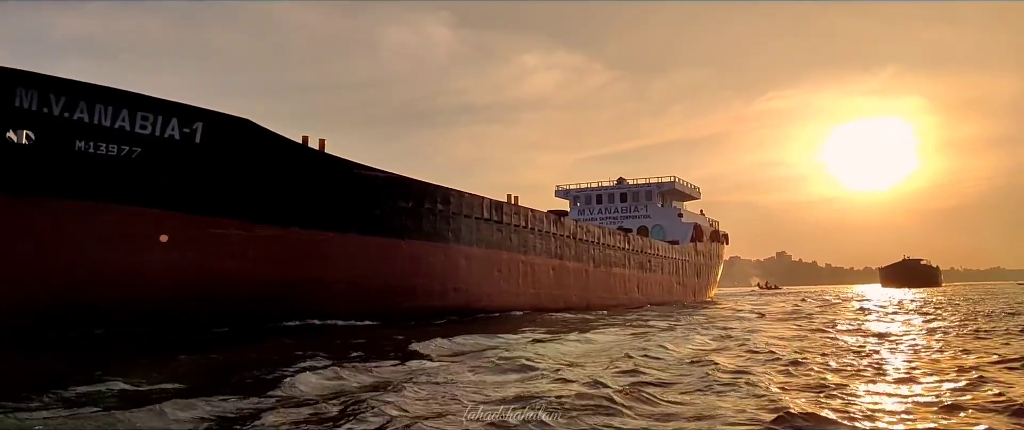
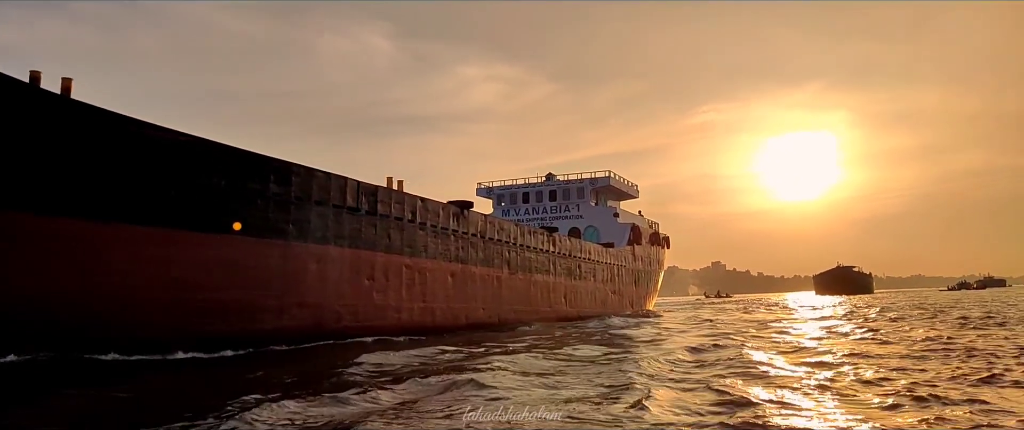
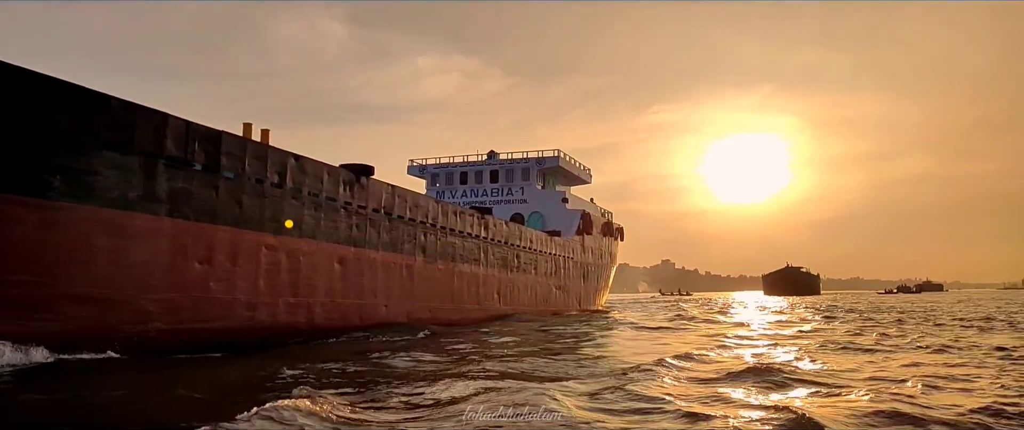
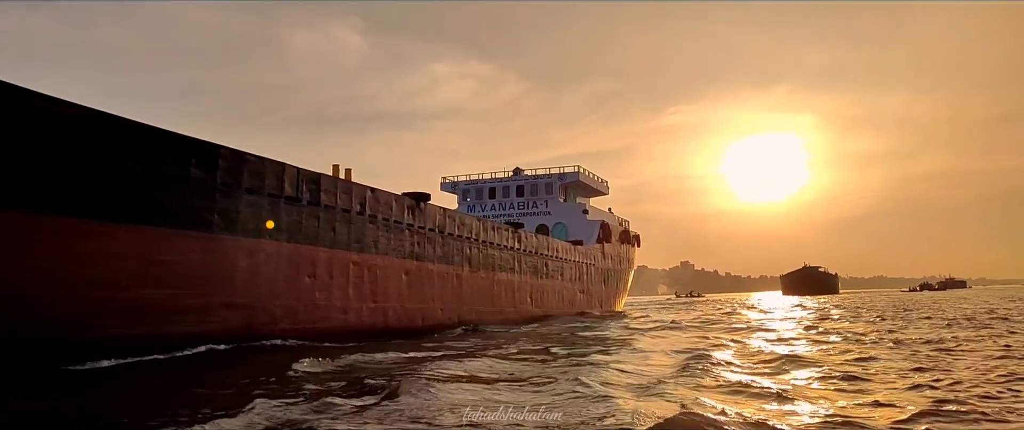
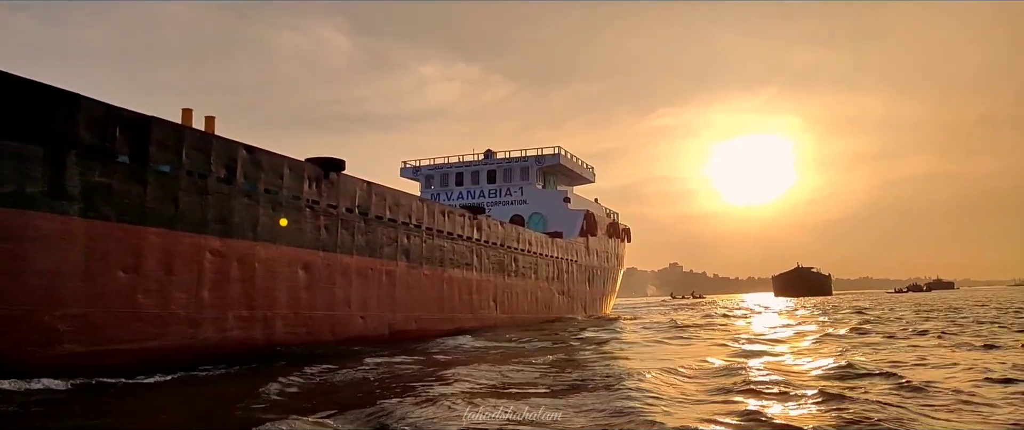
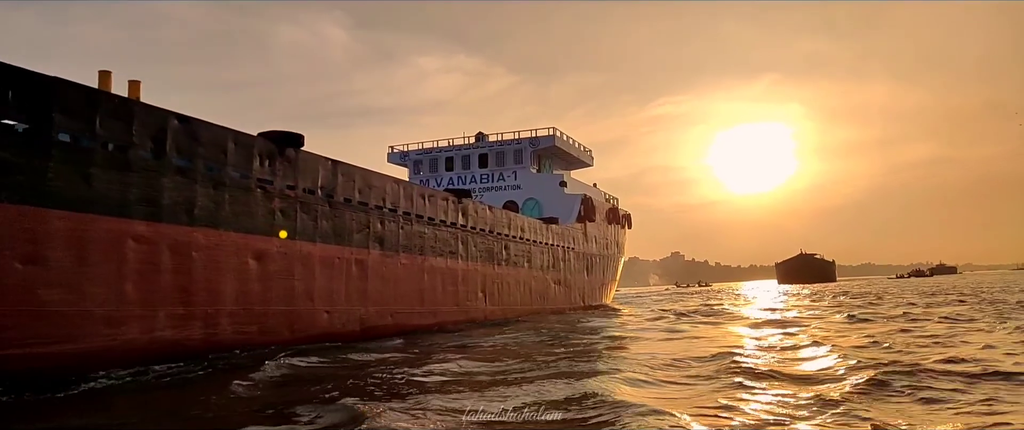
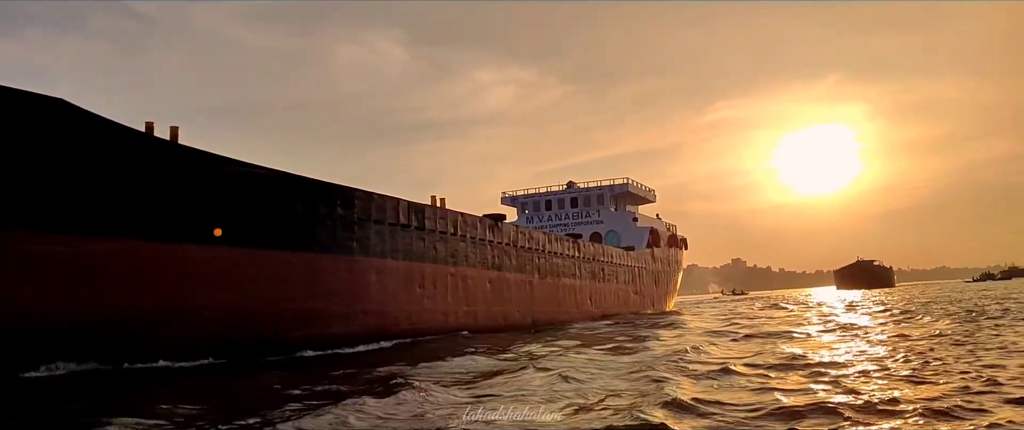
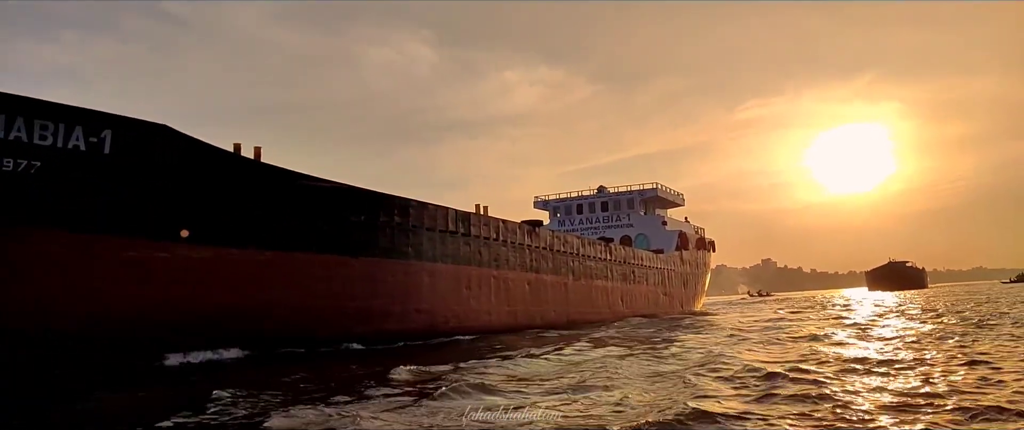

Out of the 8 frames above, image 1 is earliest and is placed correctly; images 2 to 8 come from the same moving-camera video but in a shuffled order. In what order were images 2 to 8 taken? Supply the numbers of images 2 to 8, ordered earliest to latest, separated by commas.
8, 7, 2, 4, 3, 5, 6
